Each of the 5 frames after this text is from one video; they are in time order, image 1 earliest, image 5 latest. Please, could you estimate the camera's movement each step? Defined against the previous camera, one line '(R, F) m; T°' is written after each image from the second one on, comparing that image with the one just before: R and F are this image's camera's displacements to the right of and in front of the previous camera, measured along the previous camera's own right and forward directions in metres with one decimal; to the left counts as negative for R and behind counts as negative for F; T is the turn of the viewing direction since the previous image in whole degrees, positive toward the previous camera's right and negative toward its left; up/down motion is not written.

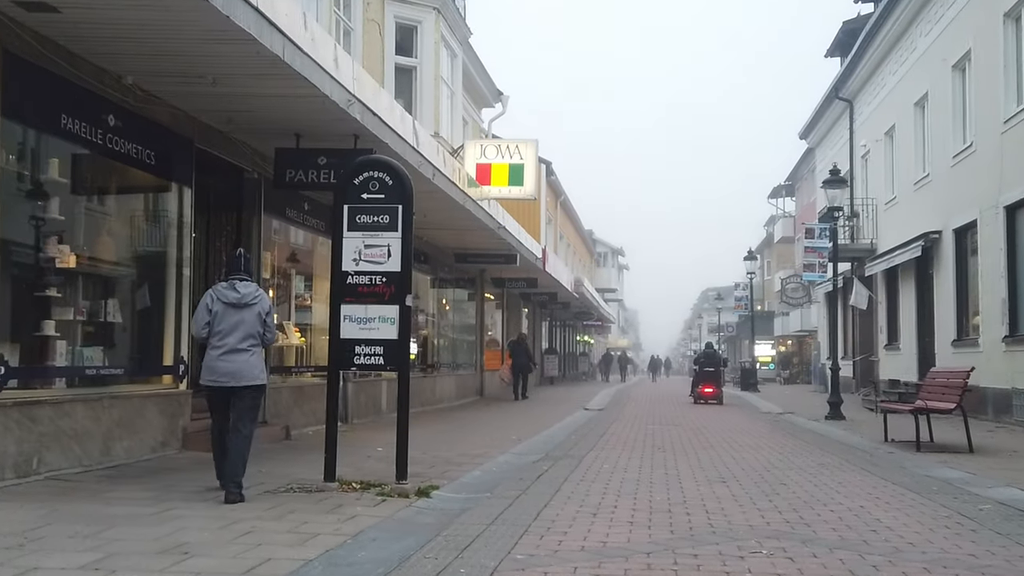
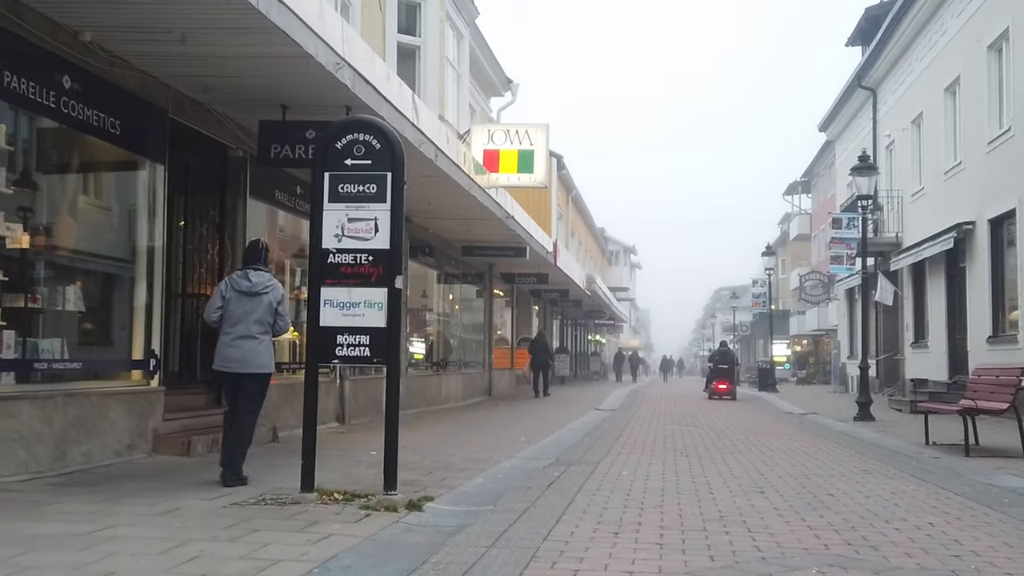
(0.0, +1.0) m; -1°
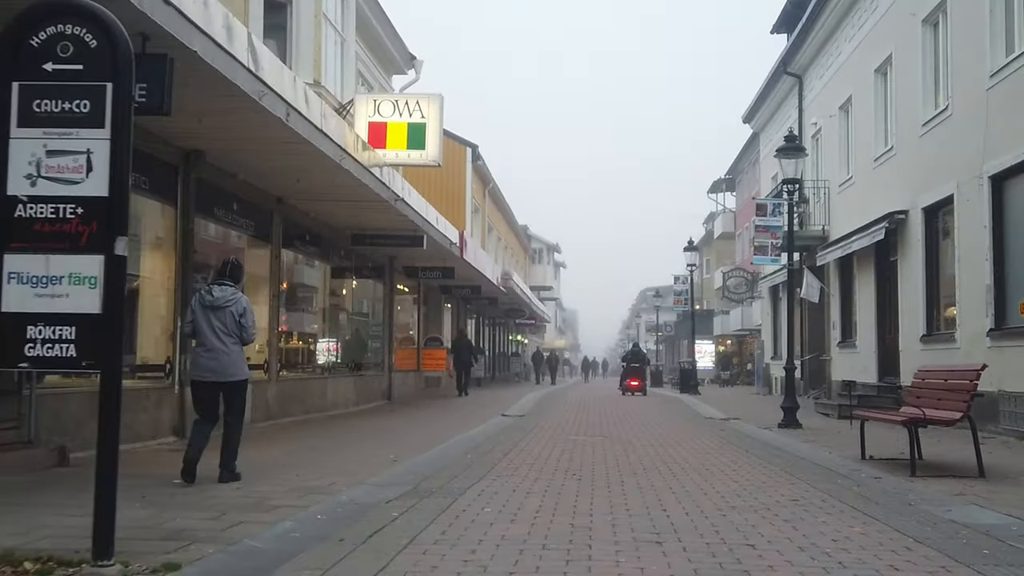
(+0.6, +1.9) m; +4°
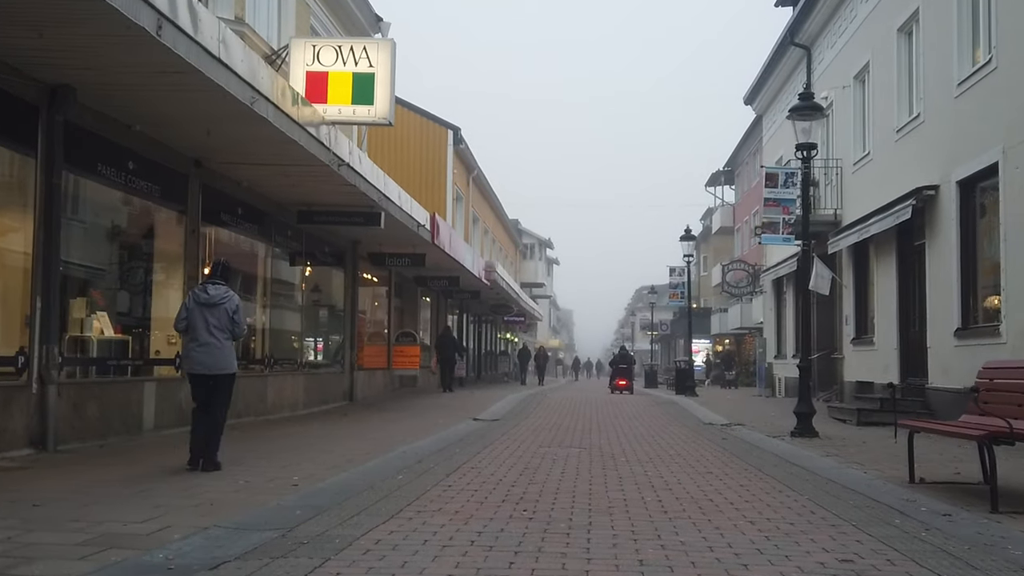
(+0.4, +2.4) m; 0°
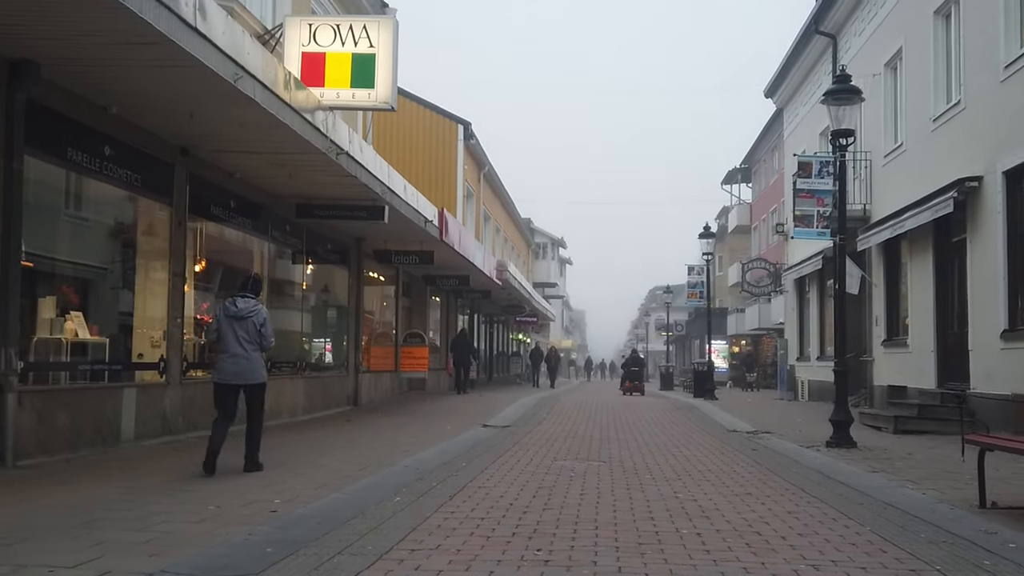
(0.0, +1.0) m; -1°
